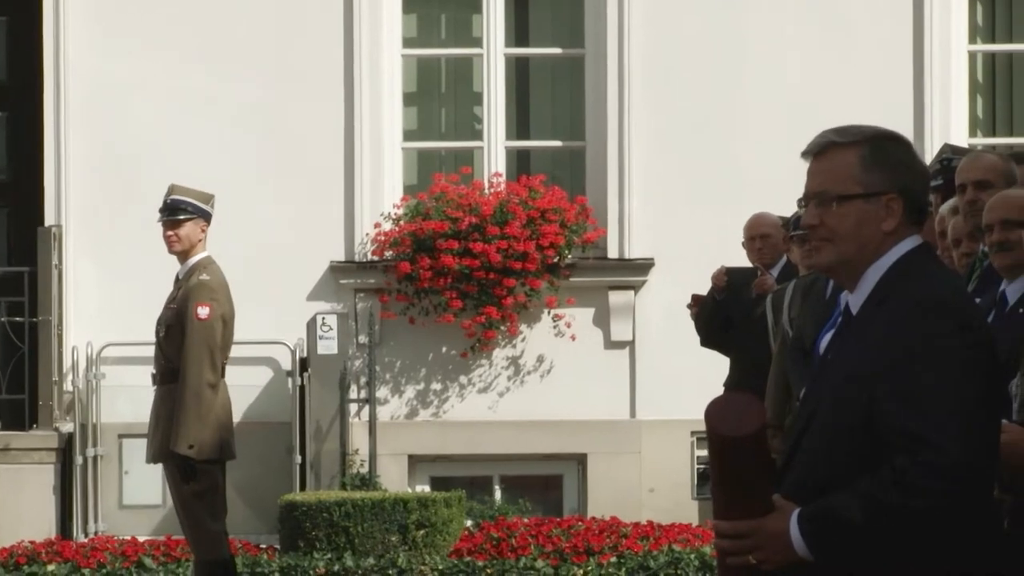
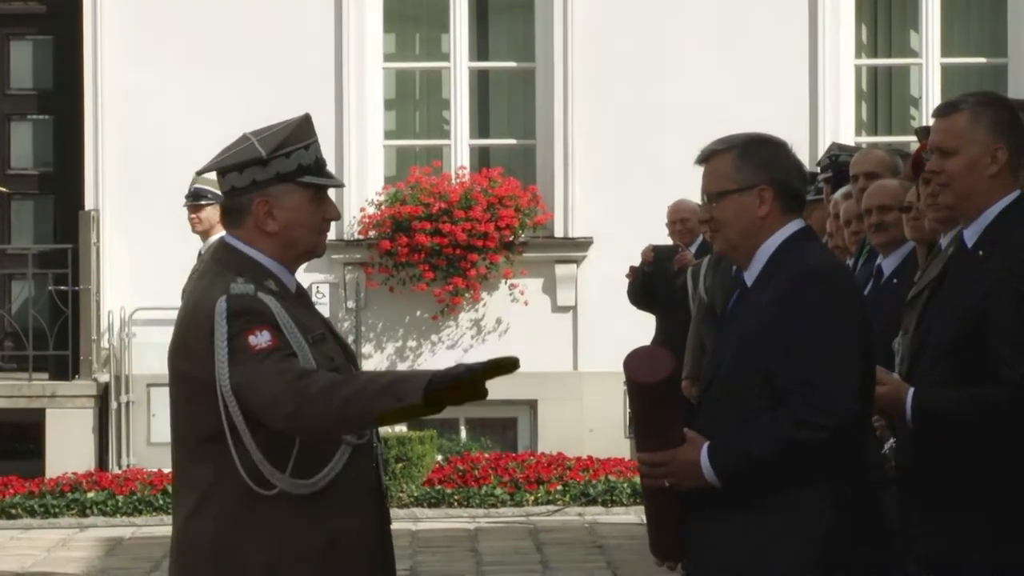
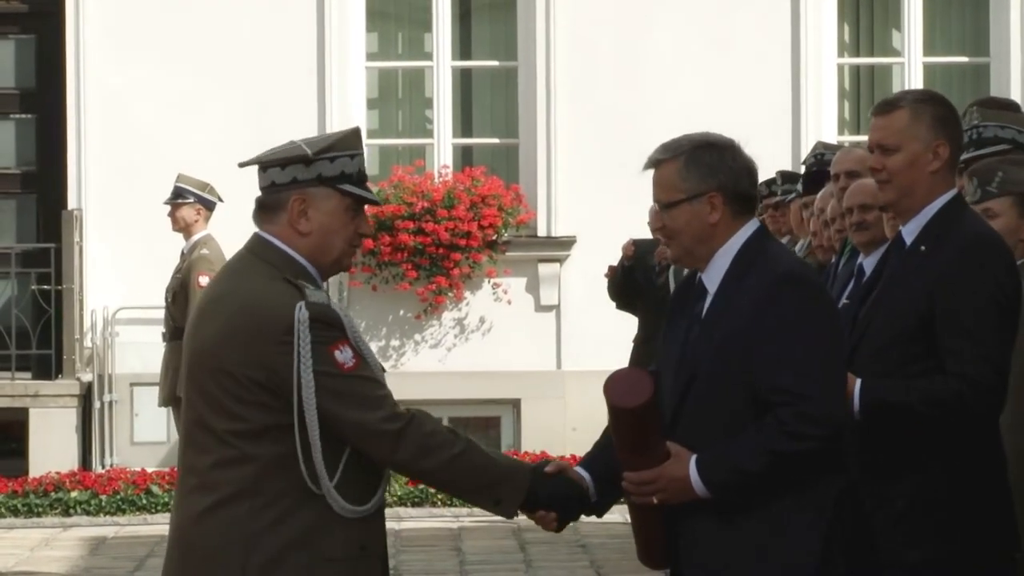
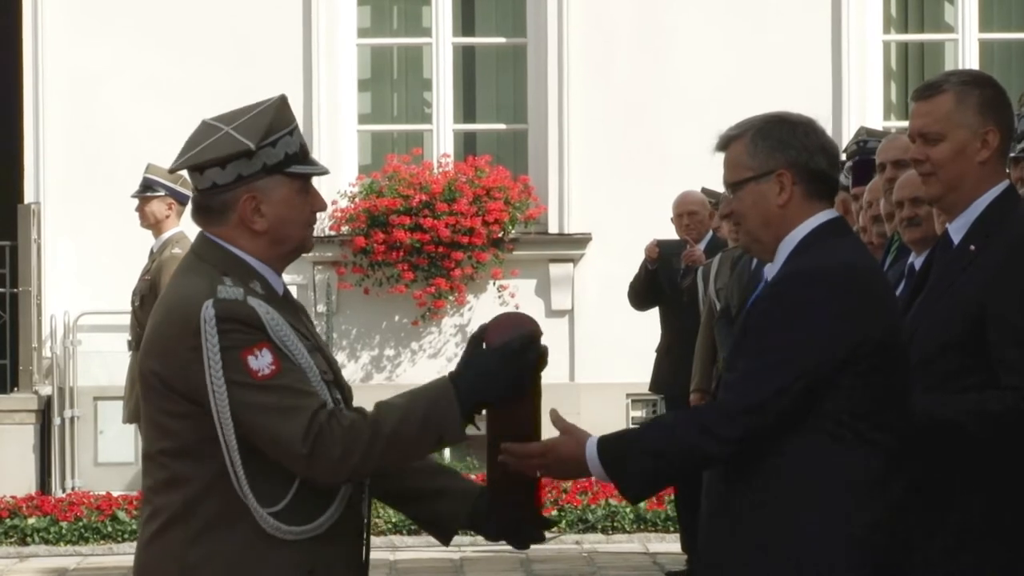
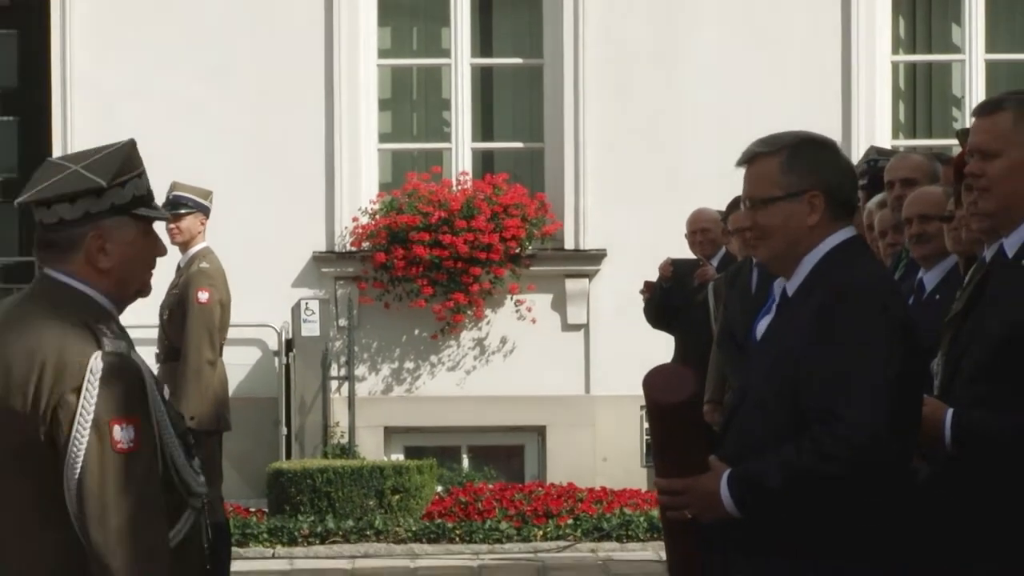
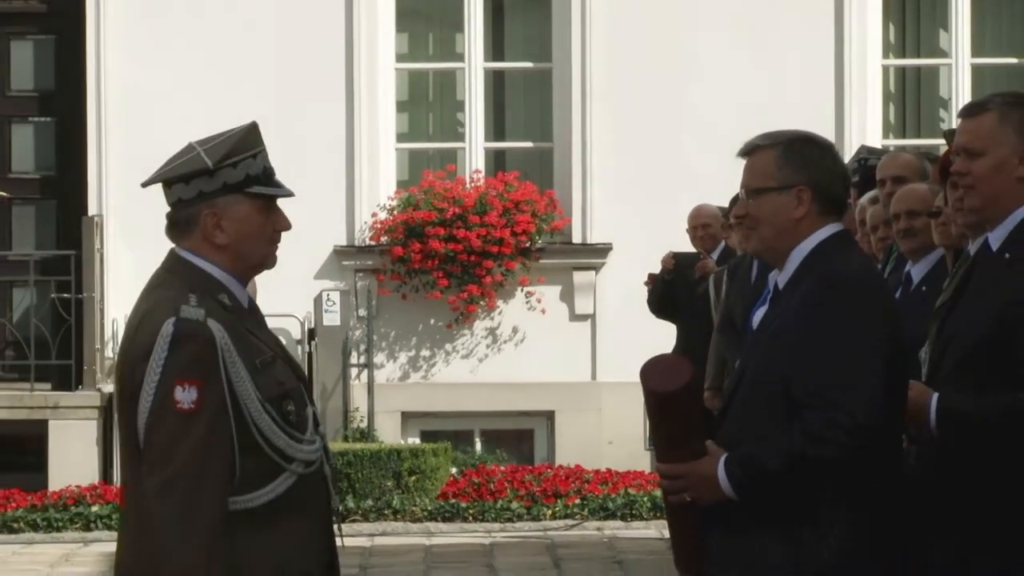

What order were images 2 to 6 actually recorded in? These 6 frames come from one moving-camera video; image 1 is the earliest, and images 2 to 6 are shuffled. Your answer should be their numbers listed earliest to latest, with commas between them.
5, 6, 2, 3, 4
